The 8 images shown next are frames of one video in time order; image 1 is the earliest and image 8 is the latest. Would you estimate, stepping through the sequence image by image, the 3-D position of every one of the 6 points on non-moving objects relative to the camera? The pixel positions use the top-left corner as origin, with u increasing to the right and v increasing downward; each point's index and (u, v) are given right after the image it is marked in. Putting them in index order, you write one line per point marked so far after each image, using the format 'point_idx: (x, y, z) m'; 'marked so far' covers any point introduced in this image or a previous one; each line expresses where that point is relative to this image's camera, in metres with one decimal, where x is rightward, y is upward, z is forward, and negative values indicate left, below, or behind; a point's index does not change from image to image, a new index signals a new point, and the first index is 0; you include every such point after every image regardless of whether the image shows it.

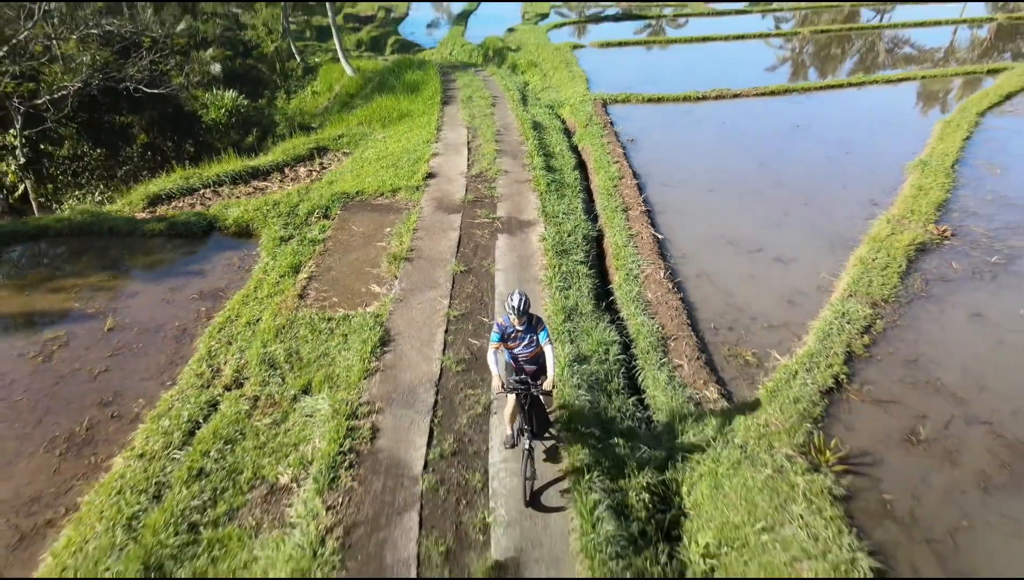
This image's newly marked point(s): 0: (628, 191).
0: (+1.6, +1.3, +9.8) m
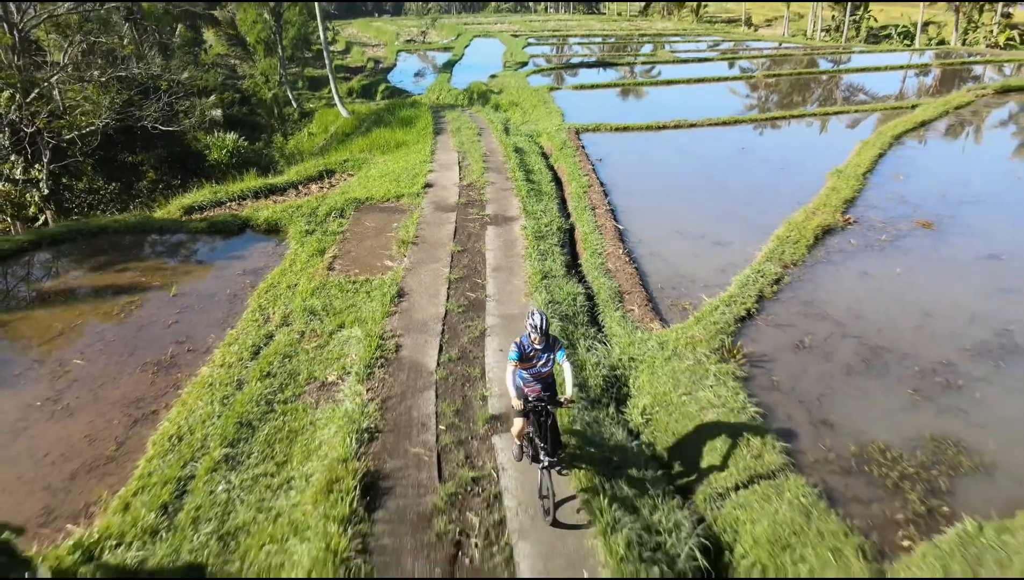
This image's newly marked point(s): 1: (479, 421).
0: (+1.4, +1.5, +11.7) m
1: (-0.3, -1.0, +5.9) m
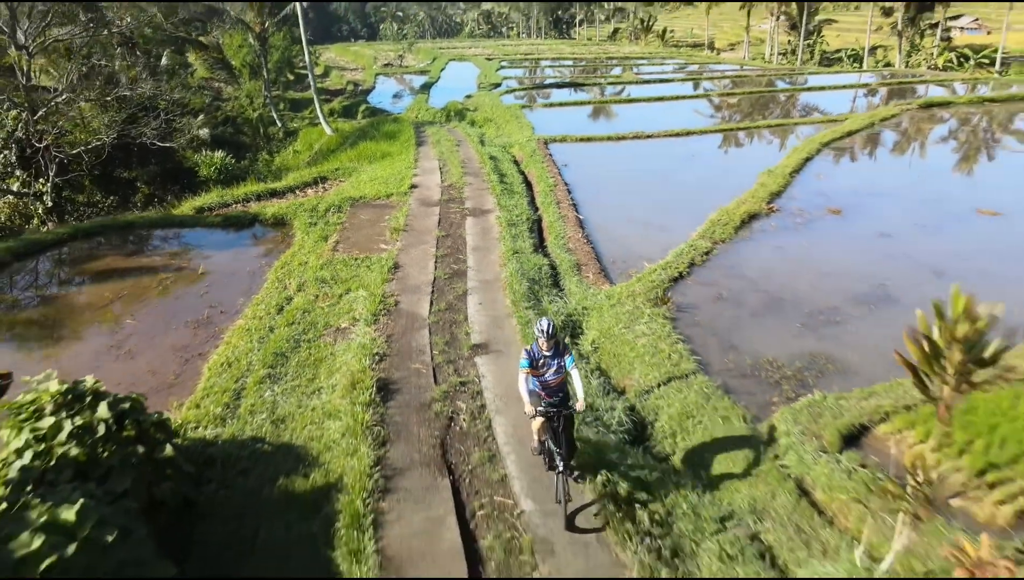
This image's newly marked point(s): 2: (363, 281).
0: (+0.9, +1.8, +13.5) m
1: (-0.5, -0.6, +7.6) m
2: (-2.0, +0.1, +9.5) m
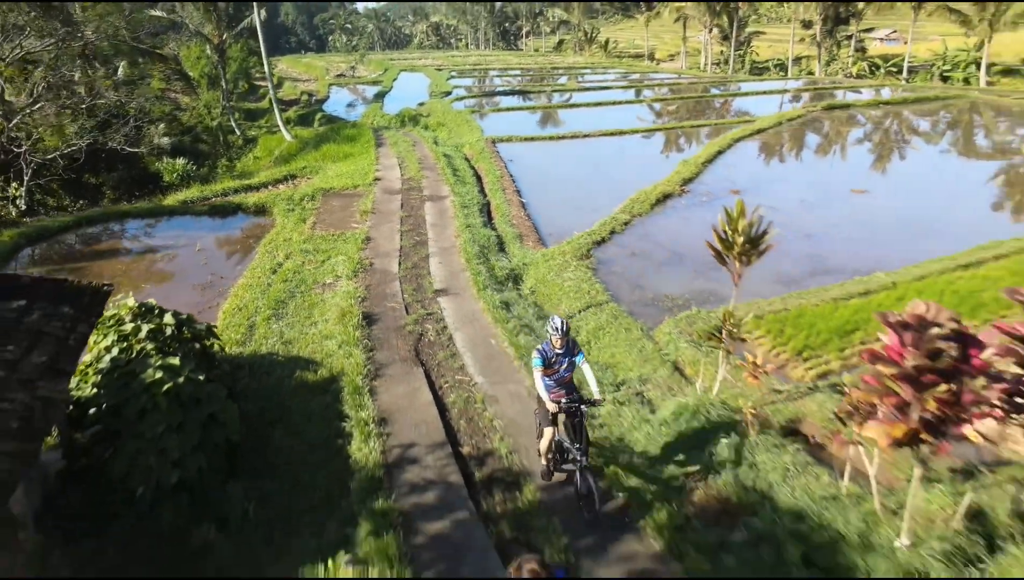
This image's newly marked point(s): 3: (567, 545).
0: (-0.1, +2.3, +15.6) m
1: (-1.1, 0.0, +9.5) m
2: (-2.7, +0.6, +11.3) m
3: (+0.4, -1.6, +4.6) m
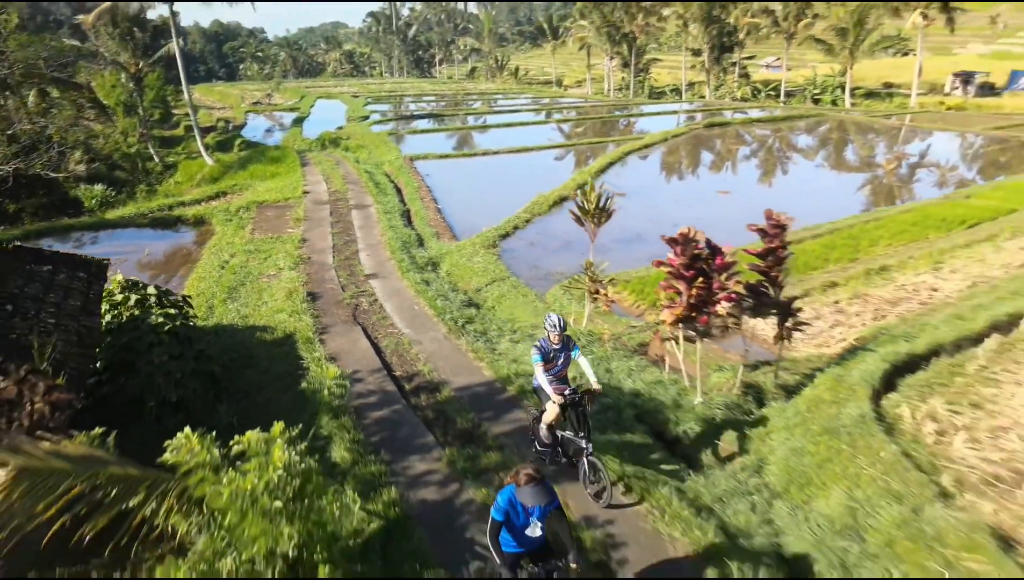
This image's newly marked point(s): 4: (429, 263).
0: (-2.2, +2.4, +17.5) m
1: (-2.4, +0.2, +11.4) m
2: (-4.2, +0.7, +13.0) m
3: (-0.4, -1.2, +6.6) m
4: (-1.4, +0.4, +11.9) m
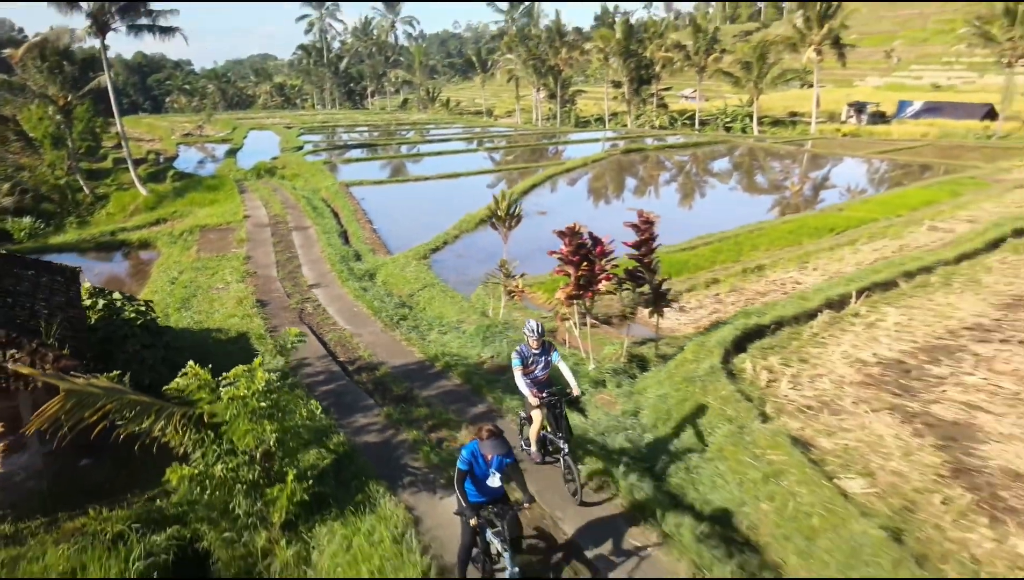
0: (-4.0, +2.0, +18.8) m
1: (-3.7, +0.1, +12.6) m
2: (-5.6, +0.5, +14.1) m
3: (-1.2, -1.1, +7.9) m
4: (-2.7, +0.3, +13.2) m
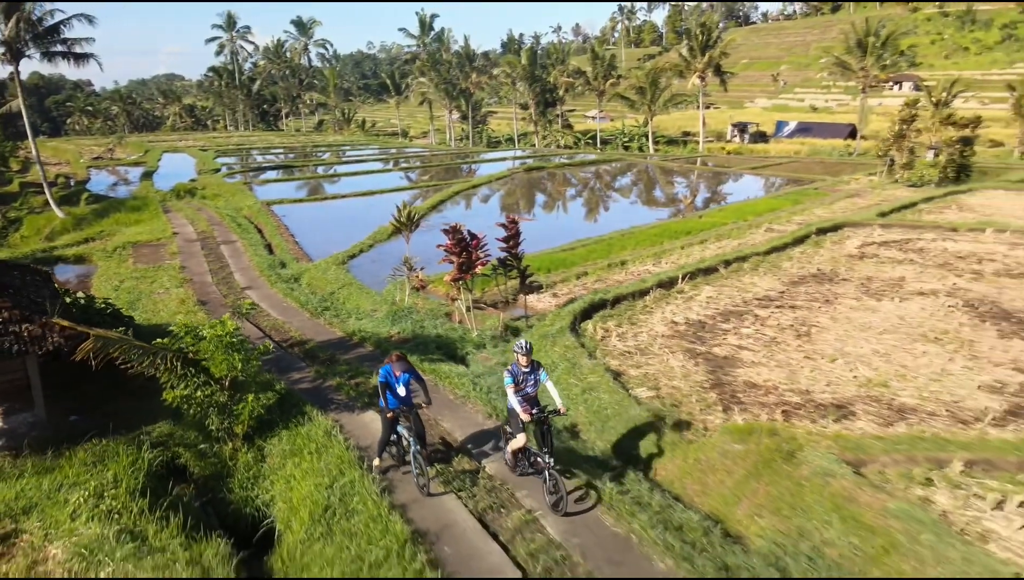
0: (-6.7, +1.8, +20.8) m
1: (-5.6, +0.1, +14.6) m
2: (-7.7, +0.3, +15.8) m
3: (-2.6, -0.9, +10.2) m
4: (-4.7, +0.2, +15.3) m
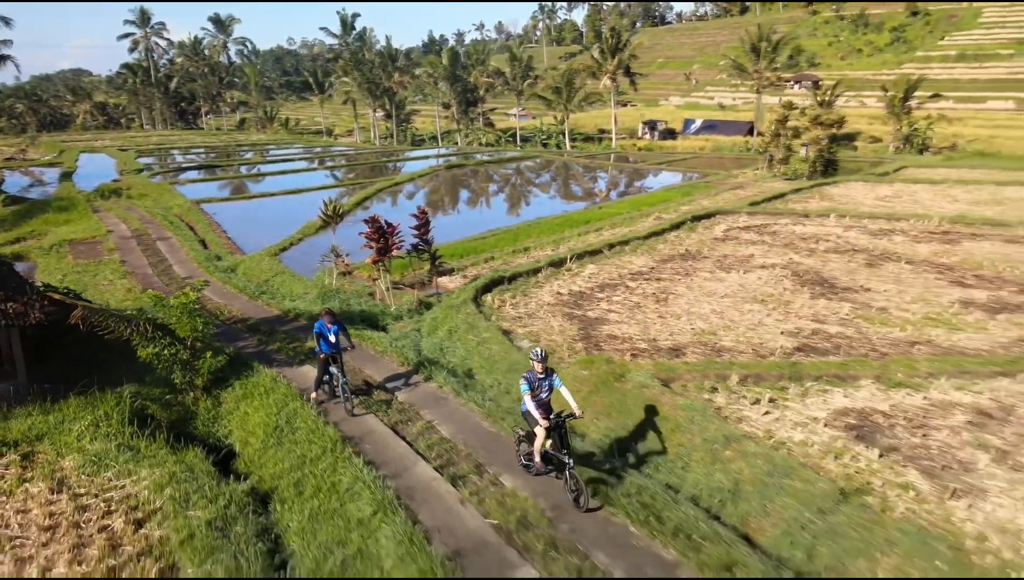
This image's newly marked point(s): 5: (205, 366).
0: (-9.2, +2.0, +22.1) m
1: (-7.5, +0.3, +16.1) m
2: (-9.7, +0.5, +17.1) m
3: (-4.1, -0.6, +12.0) m
4: (-6.7, +0.5, +16.9) m
5: (-4.0, -1.0, +9.2) m
